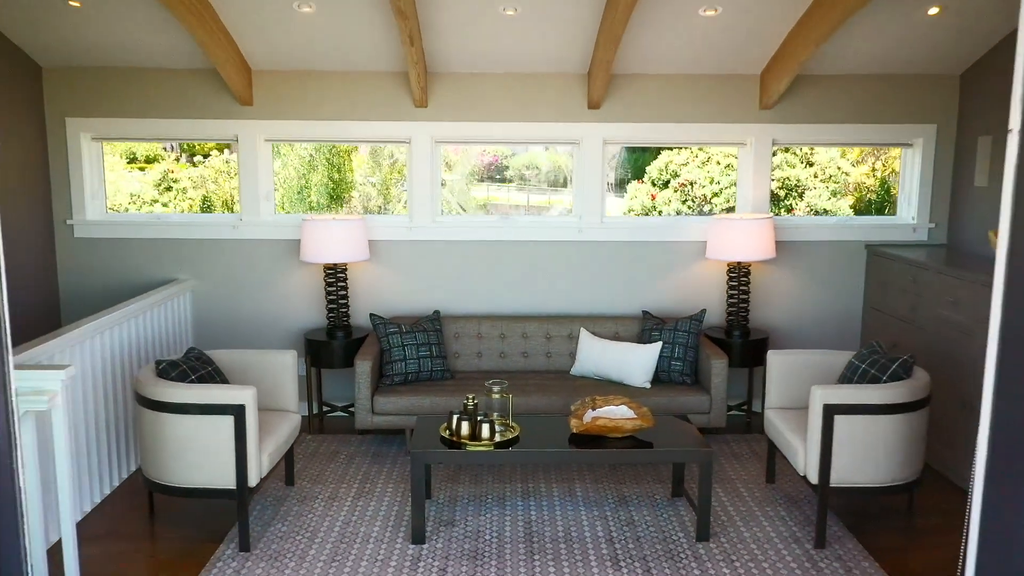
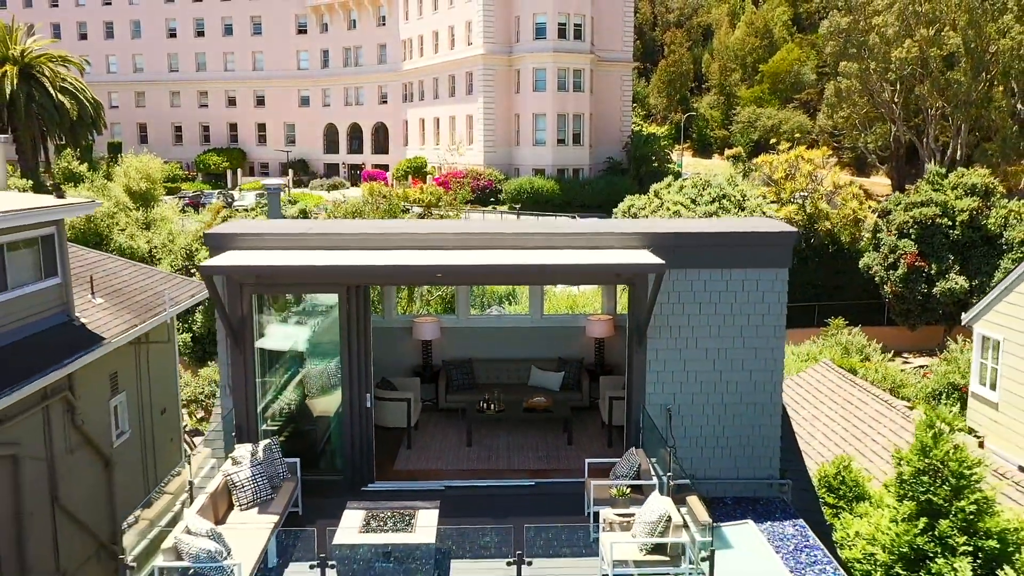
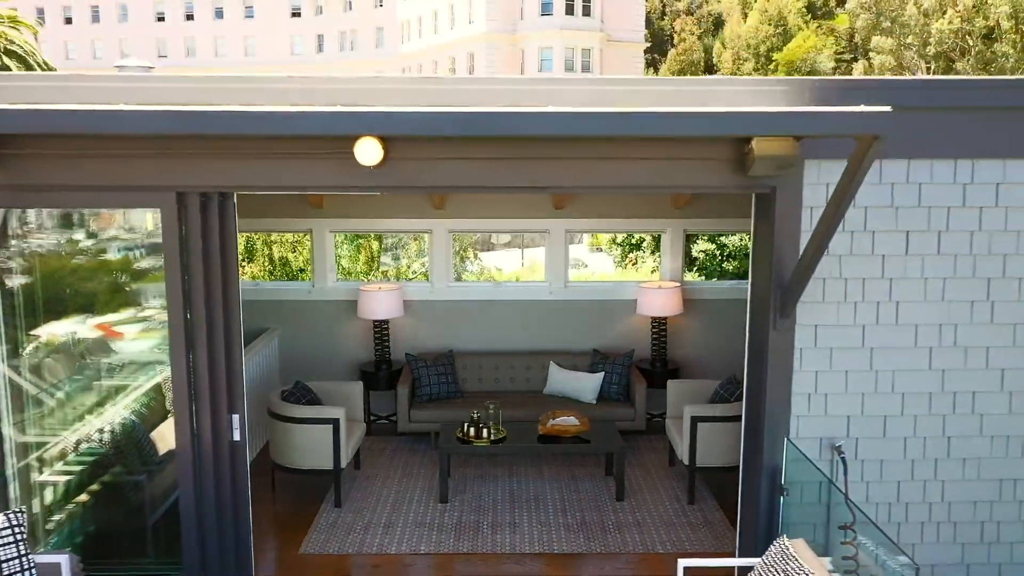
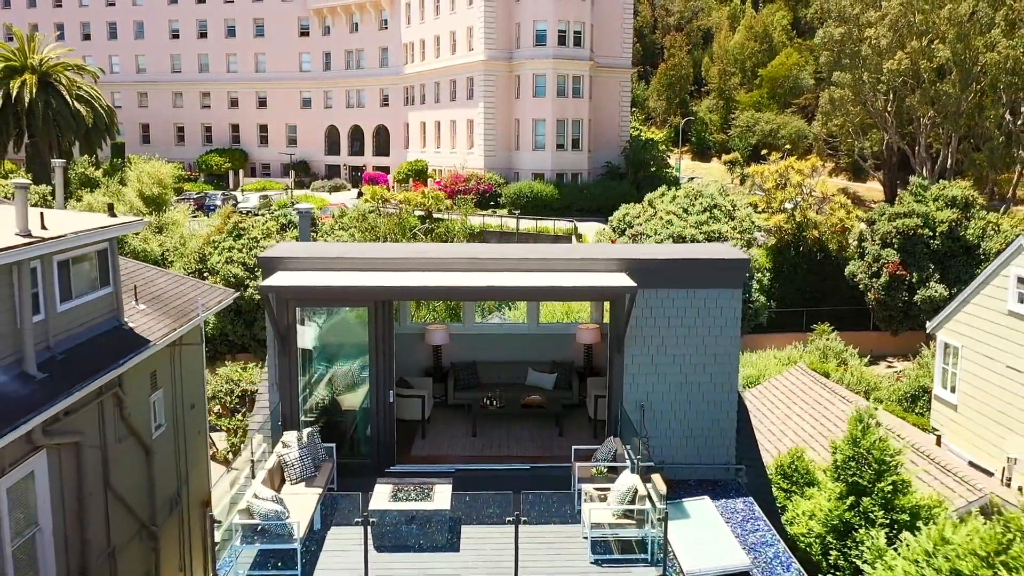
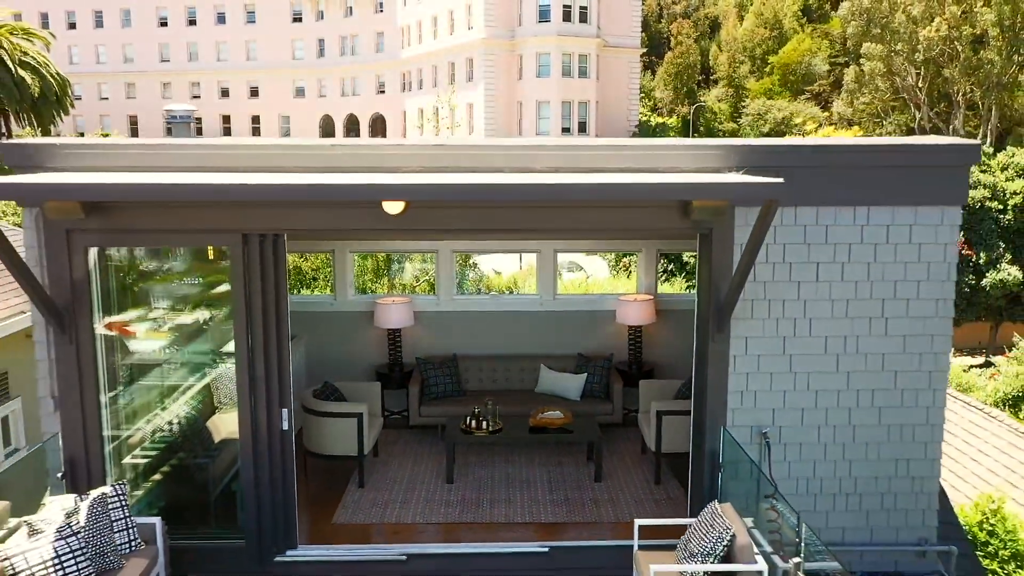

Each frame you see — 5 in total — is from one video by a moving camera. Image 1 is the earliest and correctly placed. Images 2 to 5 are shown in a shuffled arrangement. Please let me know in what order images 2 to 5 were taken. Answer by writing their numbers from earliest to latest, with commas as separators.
3, 5, 2, 4
